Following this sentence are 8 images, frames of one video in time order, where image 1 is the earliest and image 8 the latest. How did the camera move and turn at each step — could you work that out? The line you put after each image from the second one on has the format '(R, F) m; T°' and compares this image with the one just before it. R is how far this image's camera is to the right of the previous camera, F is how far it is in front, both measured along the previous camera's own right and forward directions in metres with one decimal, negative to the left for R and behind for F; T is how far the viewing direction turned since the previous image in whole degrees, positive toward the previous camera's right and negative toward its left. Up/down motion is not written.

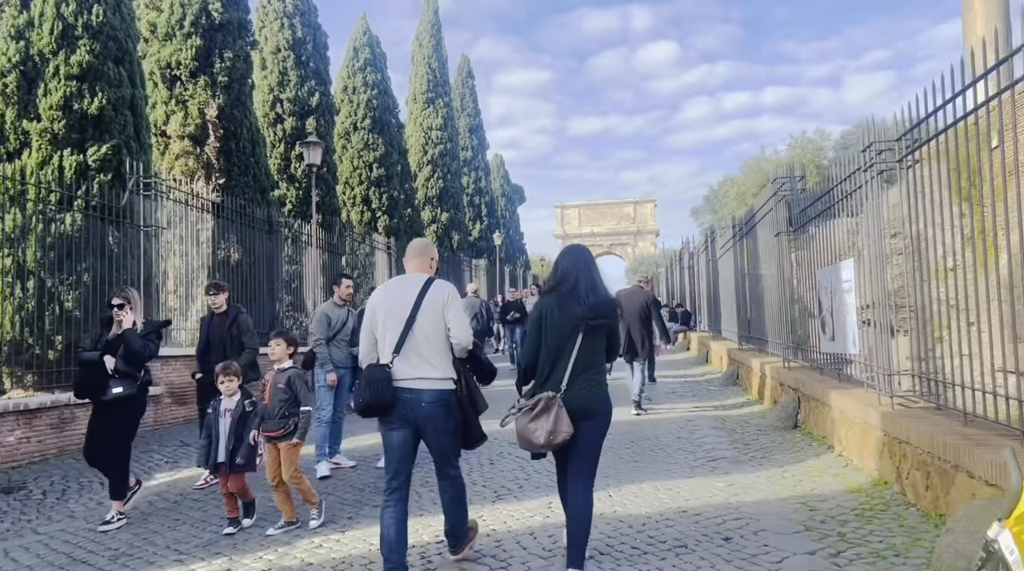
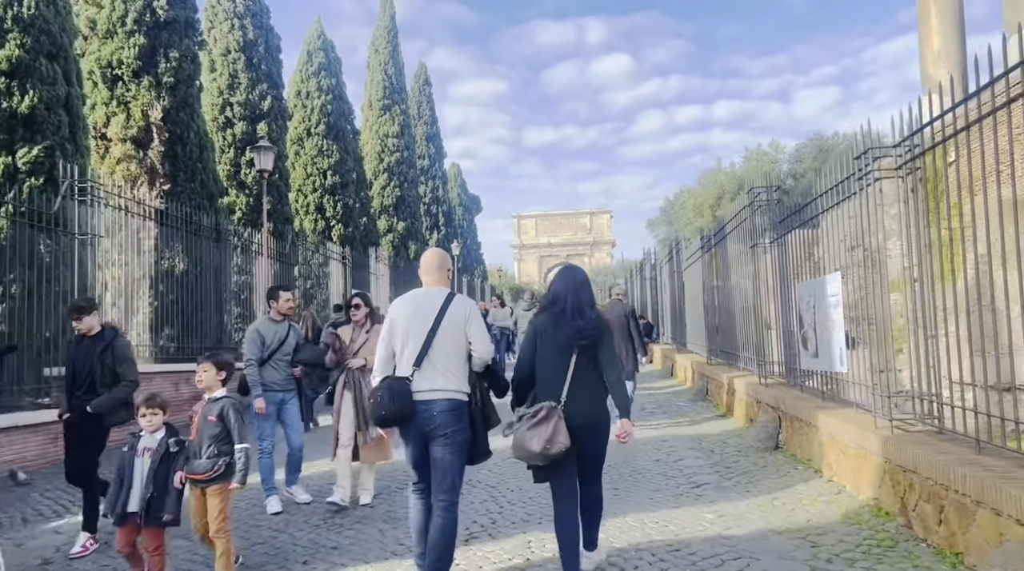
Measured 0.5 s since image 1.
(-0.1, +0.5) m; +3°
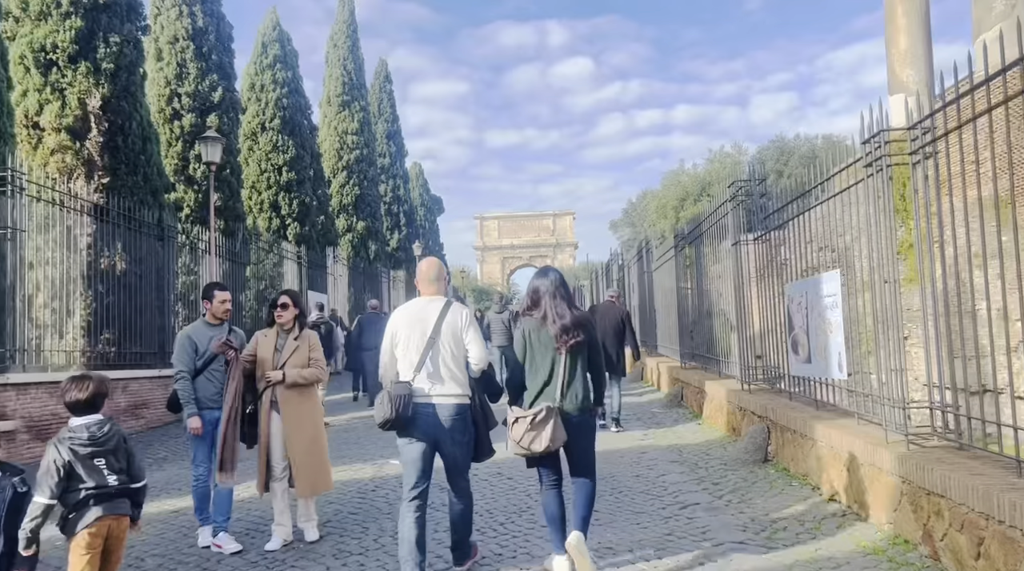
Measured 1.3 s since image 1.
(0.0, +0.7) m; +3°
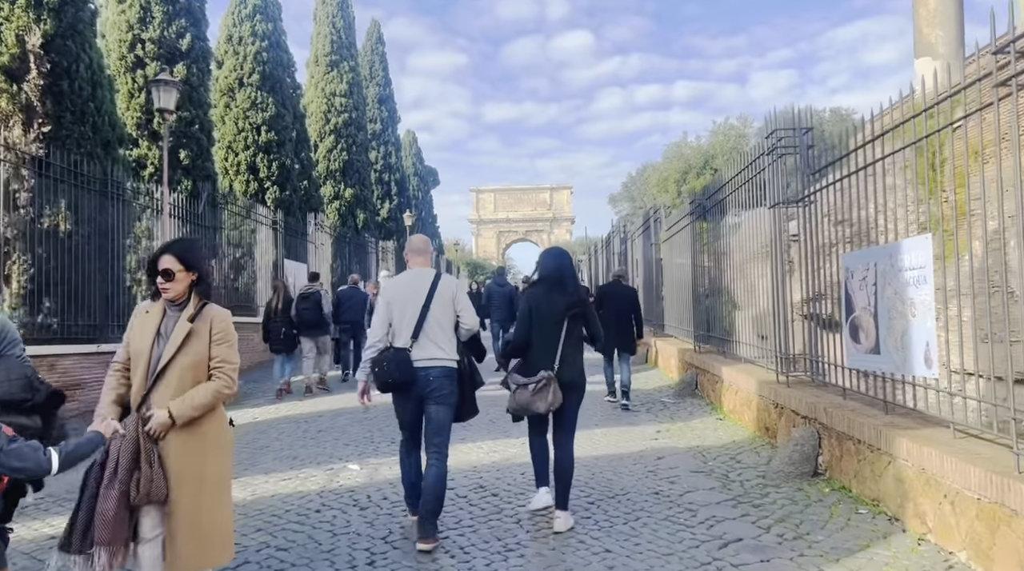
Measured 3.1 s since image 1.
(0.0, +1.5) m; 0°
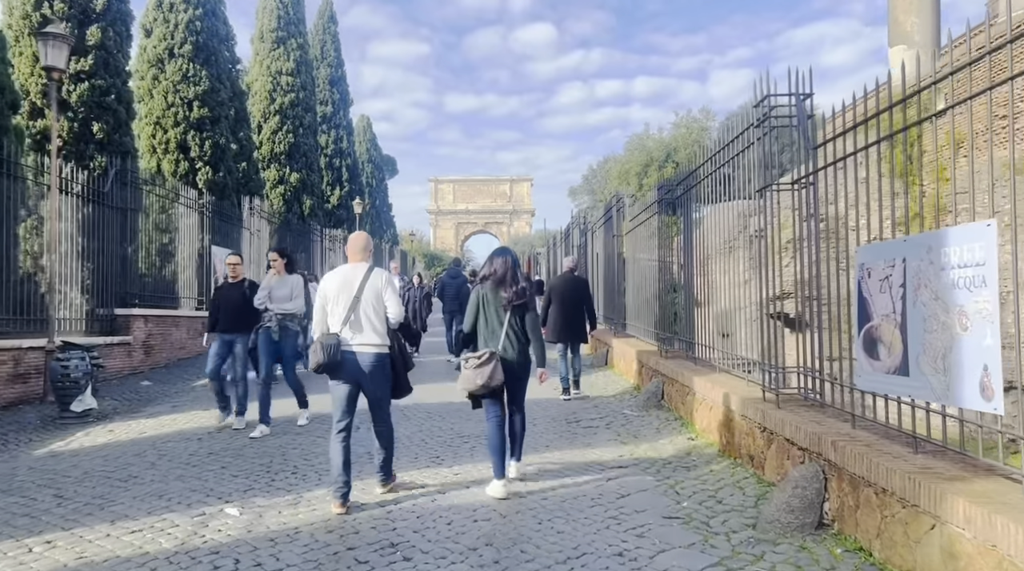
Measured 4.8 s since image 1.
(+0.2, +1.3) m; +3°
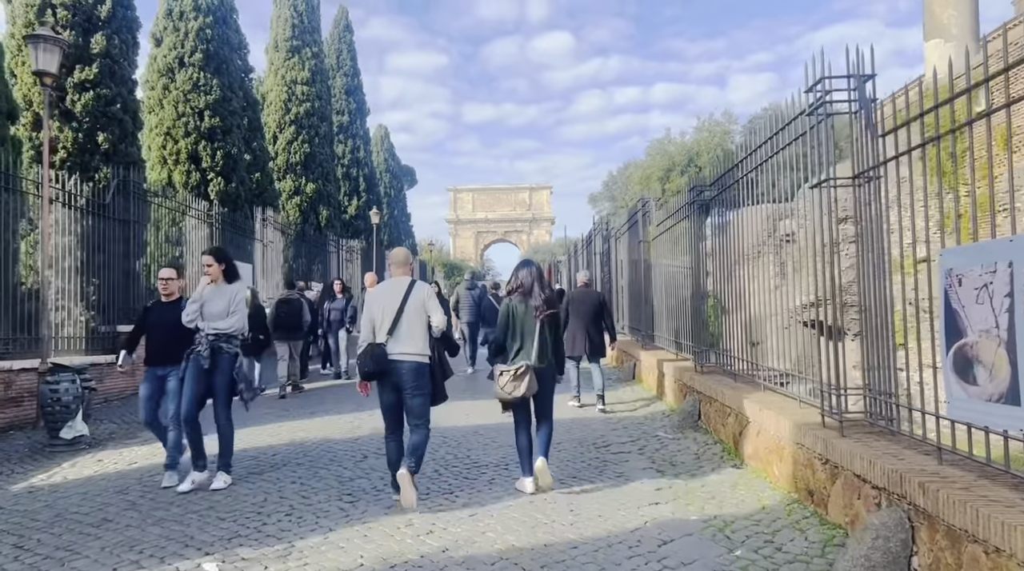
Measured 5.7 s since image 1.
(0.0, +0.7) m; -1°
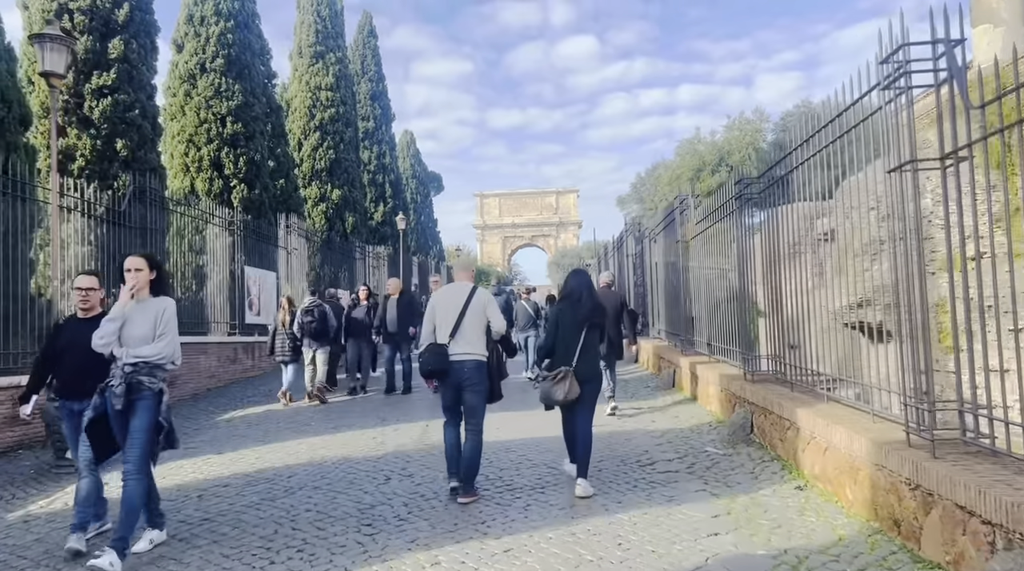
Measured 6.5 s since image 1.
(-0.1, +0.6) m; -2°
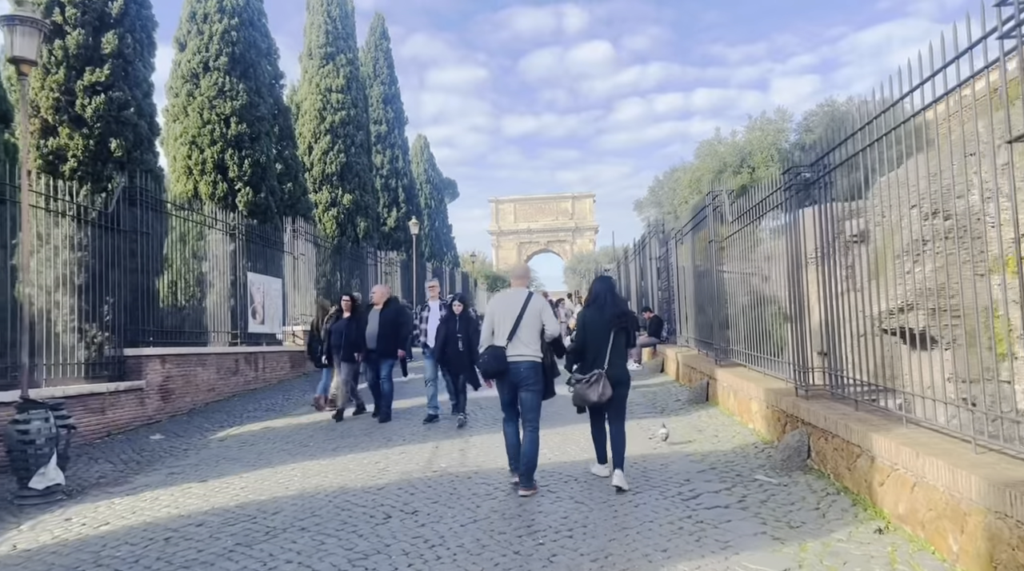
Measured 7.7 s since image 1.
(0.0, +0.9) m; -1°
